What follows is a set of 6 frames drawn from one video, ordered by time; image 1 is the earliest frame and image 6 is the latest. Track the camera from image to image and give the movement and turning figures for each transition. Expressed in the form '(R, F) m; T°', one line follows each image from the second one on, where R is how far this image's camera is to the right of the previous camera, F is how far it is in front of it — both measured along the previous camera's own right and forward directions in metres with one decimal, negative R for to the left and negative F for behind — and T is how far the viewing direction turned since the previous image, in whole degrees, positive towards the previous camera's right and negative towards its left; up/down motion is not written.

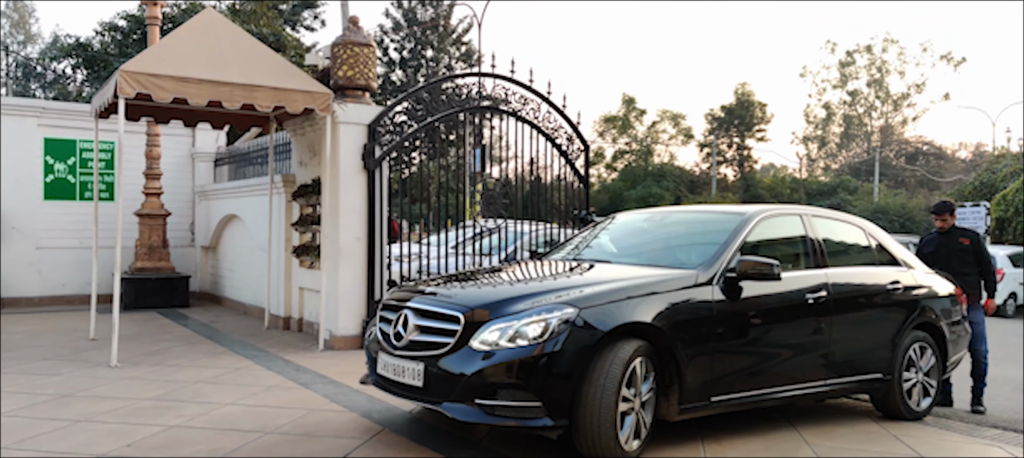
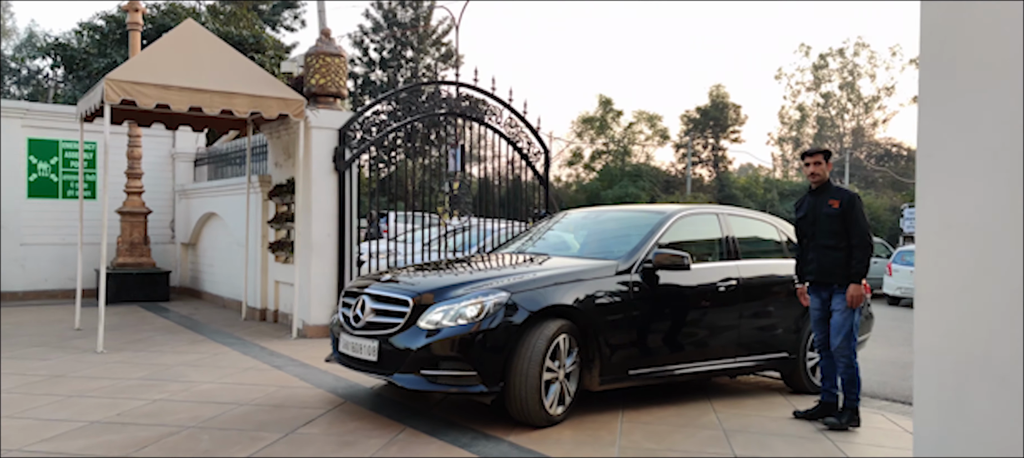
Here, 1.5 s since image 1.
(+0.2, -0.7) m; +2°
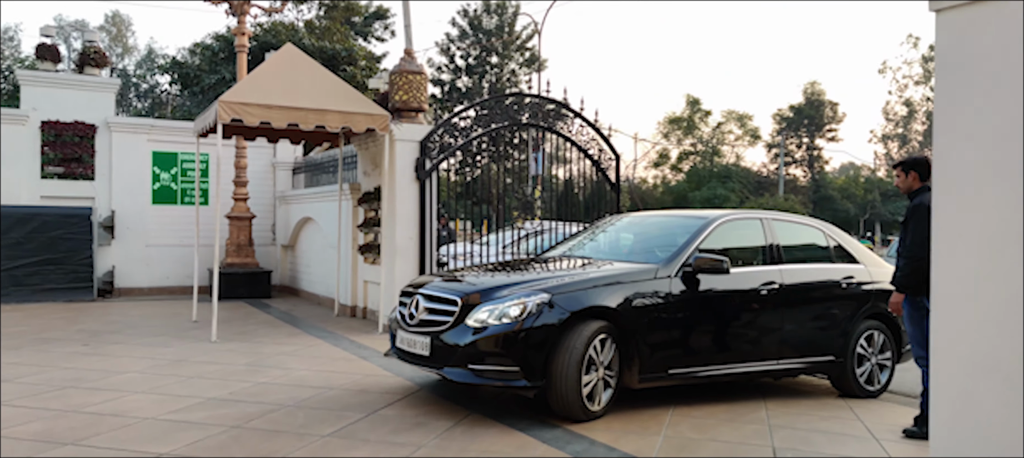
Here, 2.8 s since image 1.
(+0.2, -0.5) m; -7°
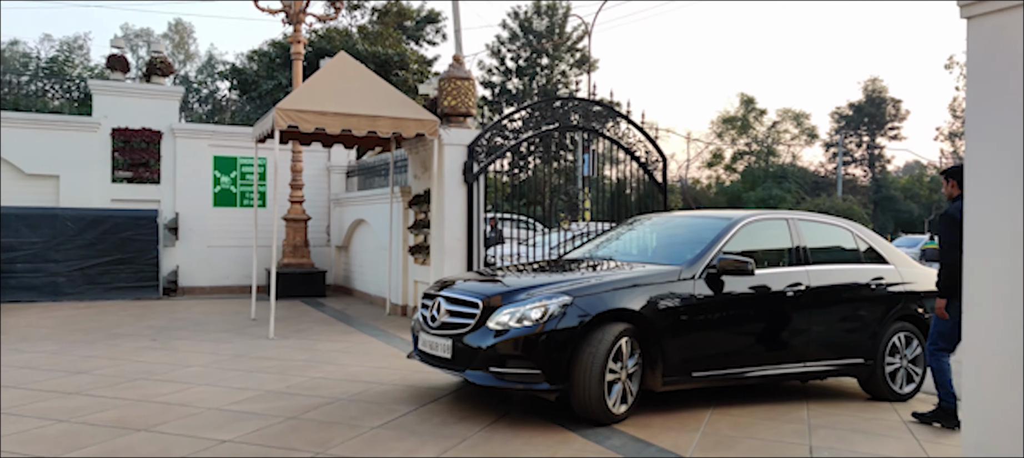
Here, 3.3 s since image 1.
(+0.1, -0.2) m; -4°
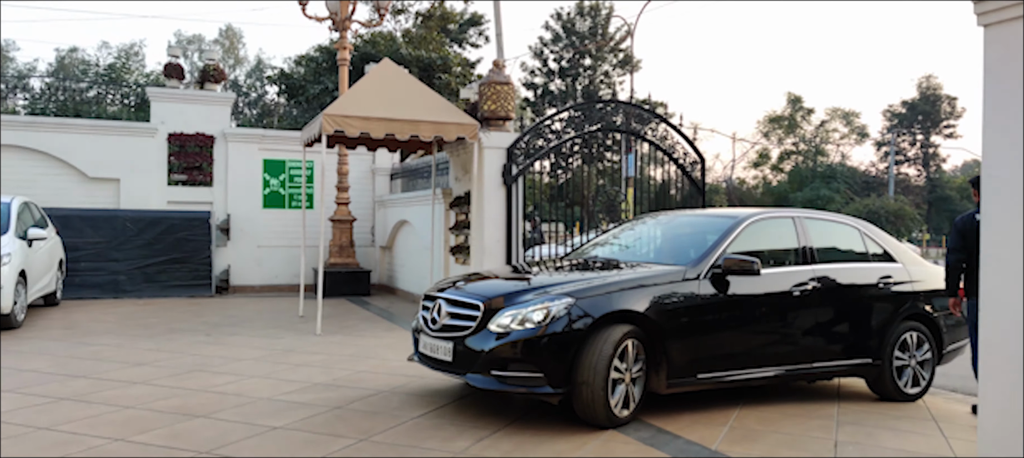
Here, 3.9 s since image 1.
(+0.1, -0.2) m; -3°
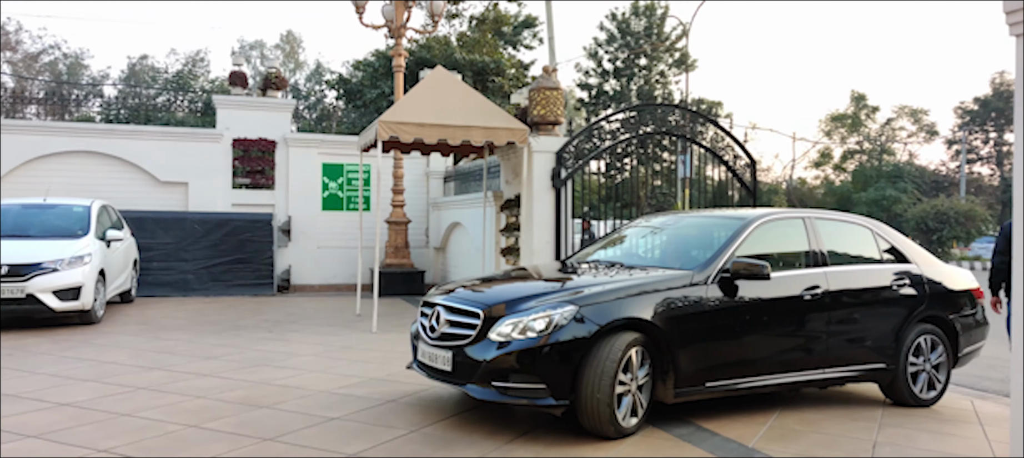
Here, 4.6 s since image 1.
(+0.1, -0.2) m; -4°
